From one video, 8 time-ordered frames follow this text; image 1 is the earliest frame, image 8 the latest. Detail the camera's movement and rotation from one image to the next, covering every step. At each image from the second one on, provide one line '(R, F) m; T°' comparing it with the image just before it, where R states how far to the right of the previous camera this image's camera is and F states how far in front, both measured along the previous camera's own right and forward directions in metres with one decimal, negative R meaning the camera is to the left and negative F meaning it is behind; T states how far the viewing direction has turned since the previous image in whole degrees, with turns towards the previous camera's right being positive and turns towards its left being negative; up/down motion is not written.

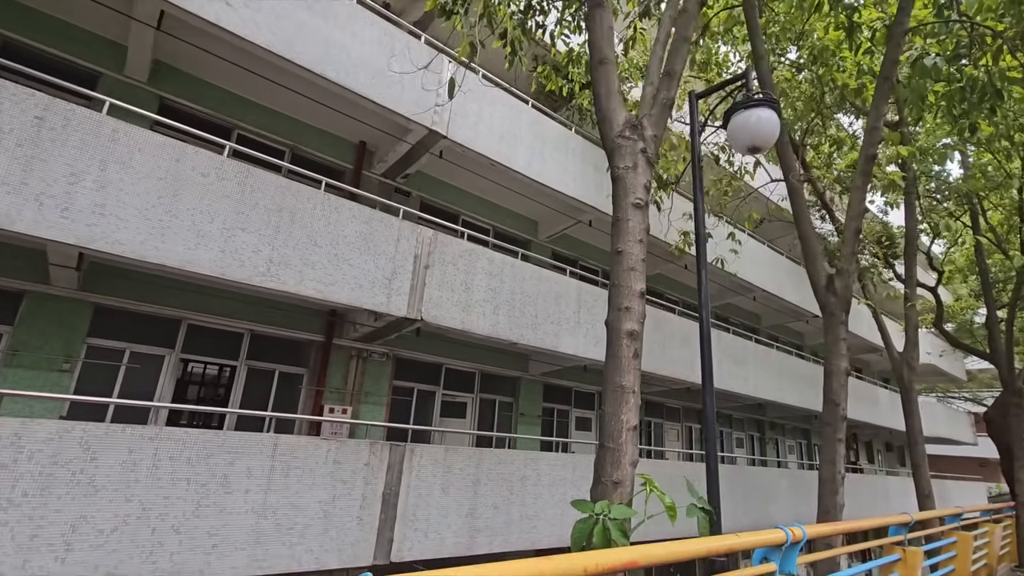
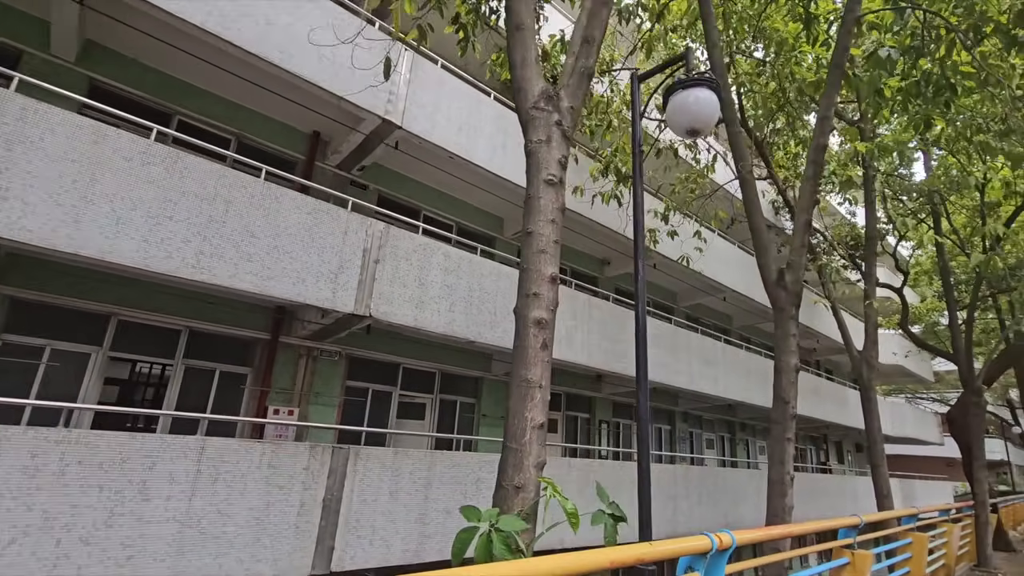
(+0.4, +0.2) m; +2°
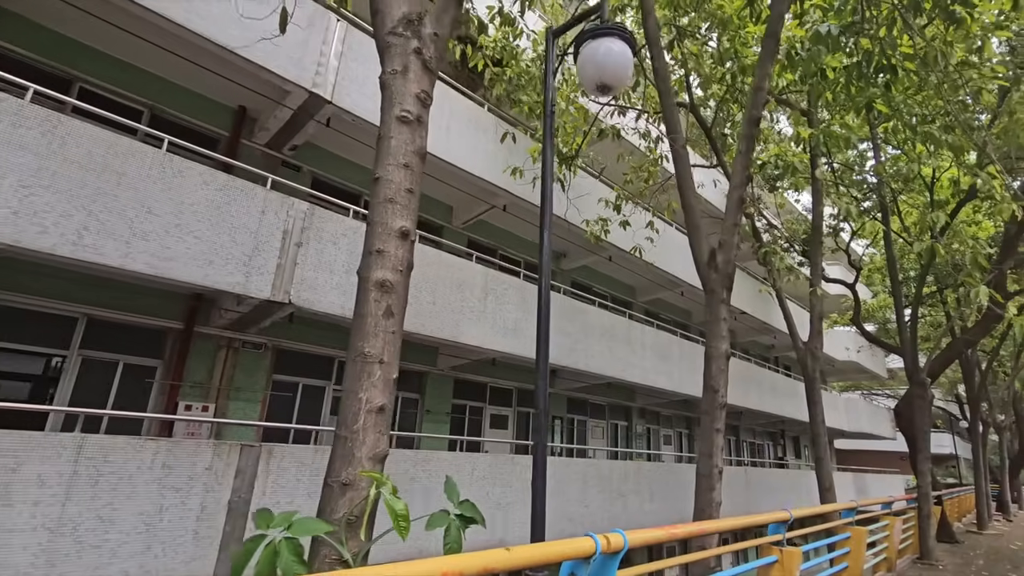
(+0.5, +0.4) m; +3°
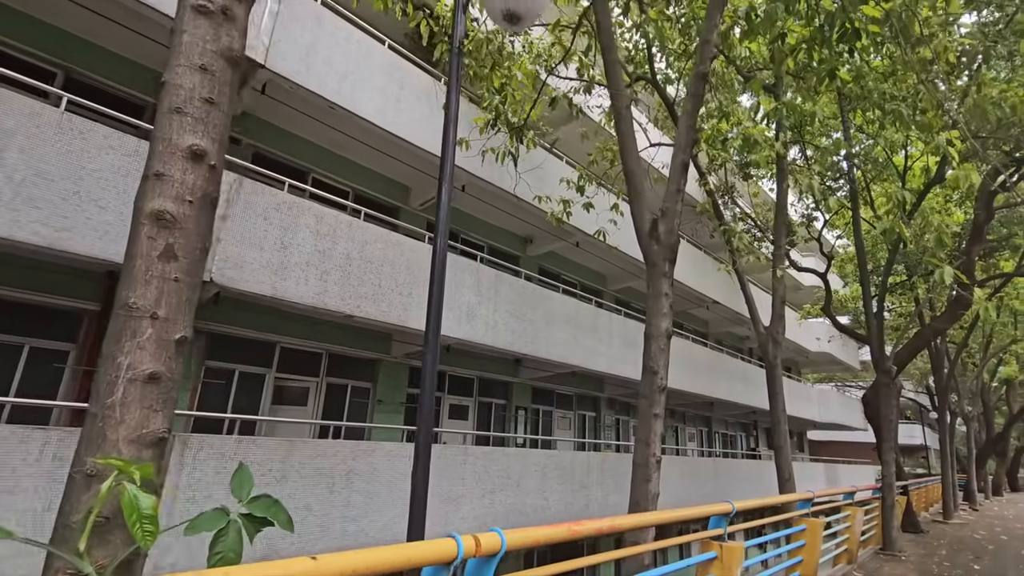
(+0.5, +0.4) m; +2°
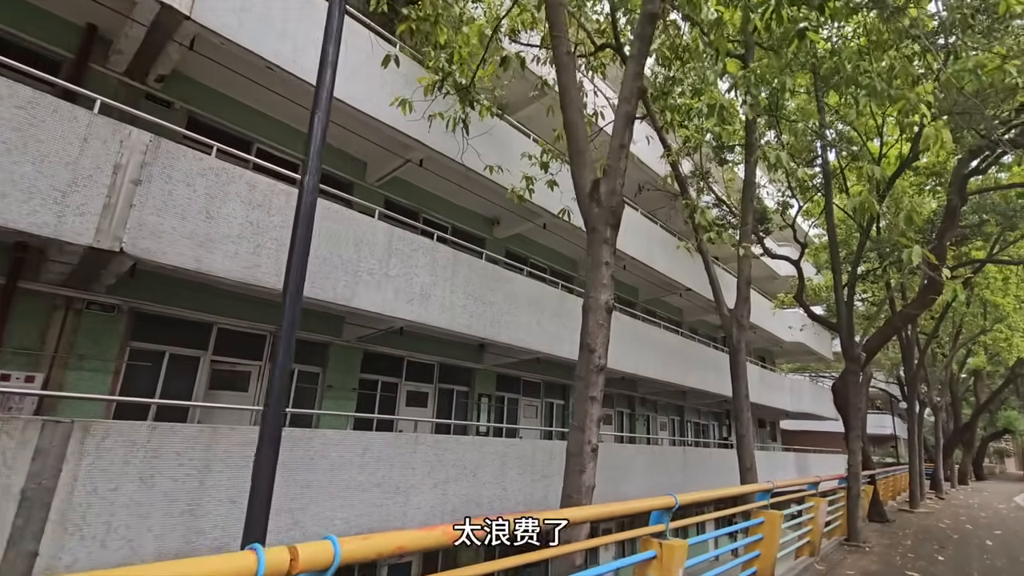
(+0.4, +0.4) m; +2°
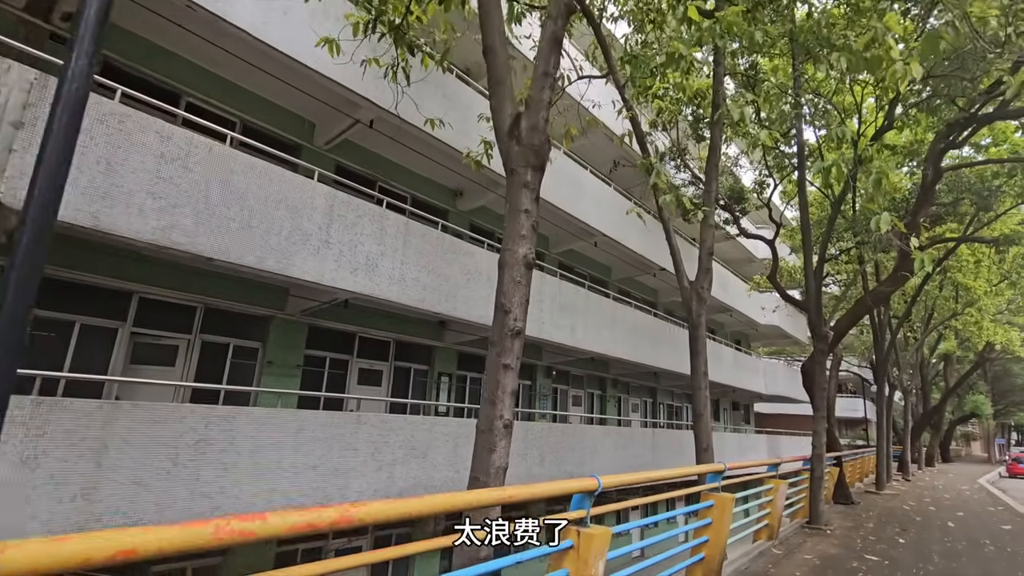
(+0.5, +0.5) m; +2°
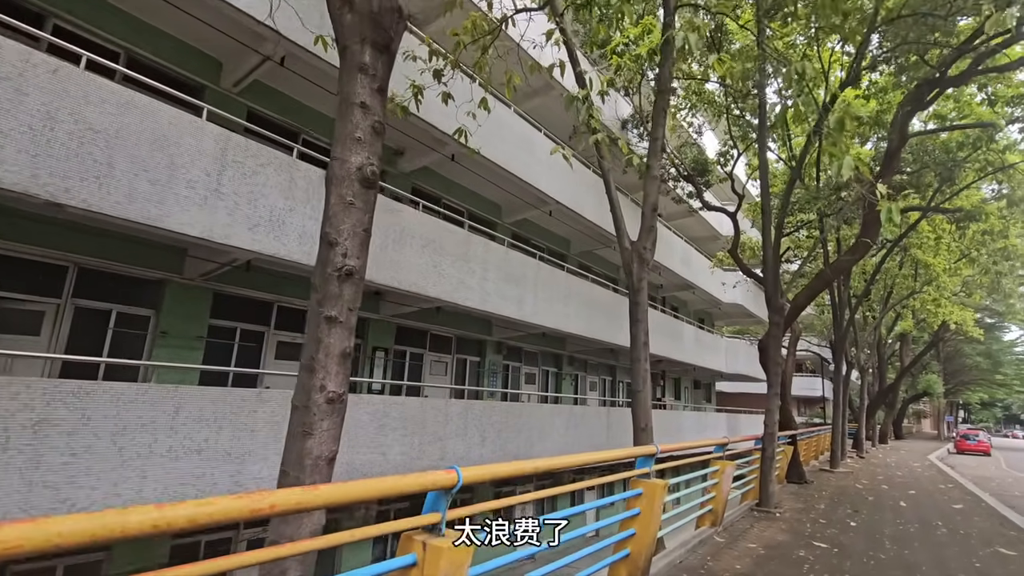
(+0.6, +0.7) m; +3°
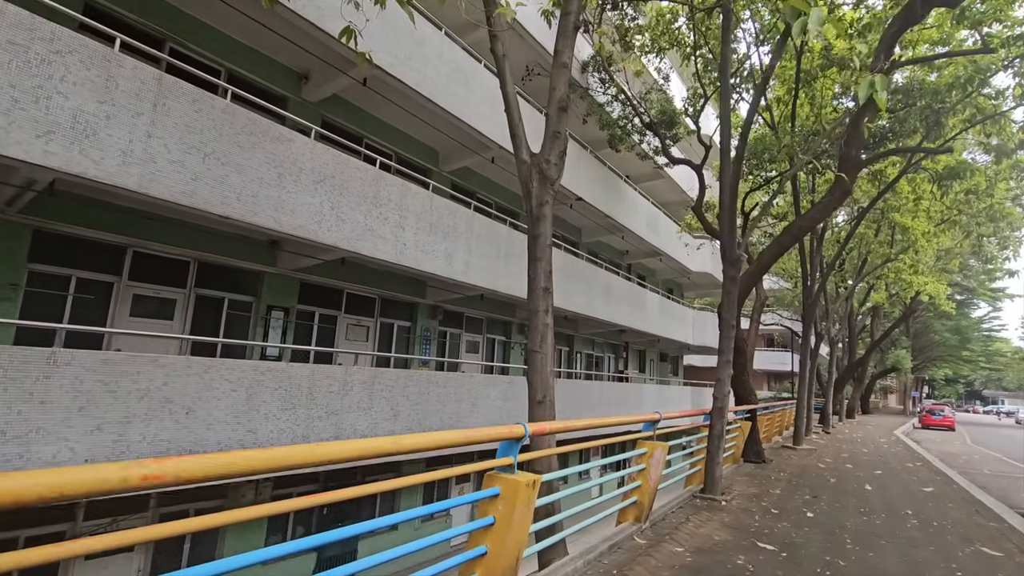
(+0.9, +1.3) m; +2°
